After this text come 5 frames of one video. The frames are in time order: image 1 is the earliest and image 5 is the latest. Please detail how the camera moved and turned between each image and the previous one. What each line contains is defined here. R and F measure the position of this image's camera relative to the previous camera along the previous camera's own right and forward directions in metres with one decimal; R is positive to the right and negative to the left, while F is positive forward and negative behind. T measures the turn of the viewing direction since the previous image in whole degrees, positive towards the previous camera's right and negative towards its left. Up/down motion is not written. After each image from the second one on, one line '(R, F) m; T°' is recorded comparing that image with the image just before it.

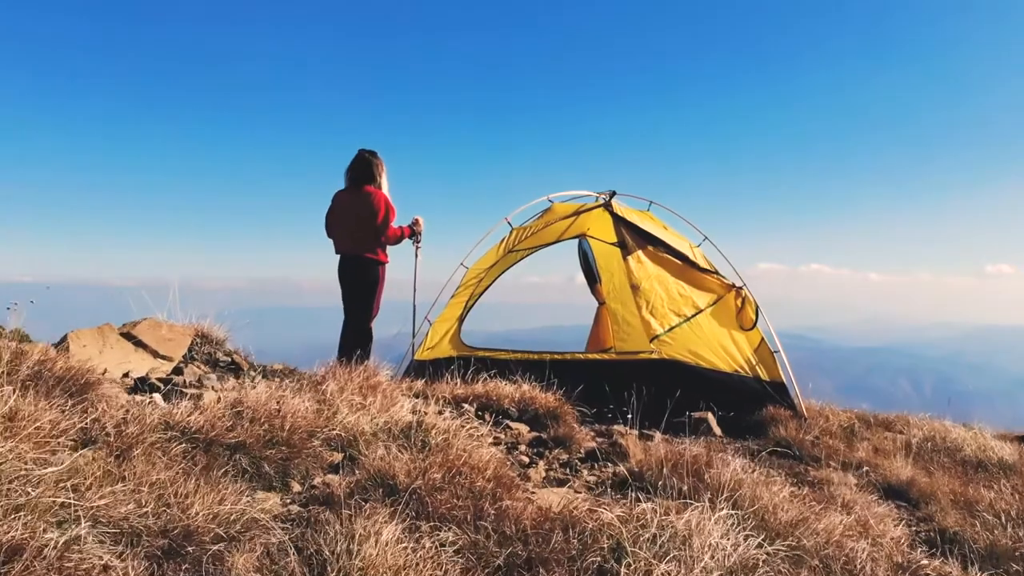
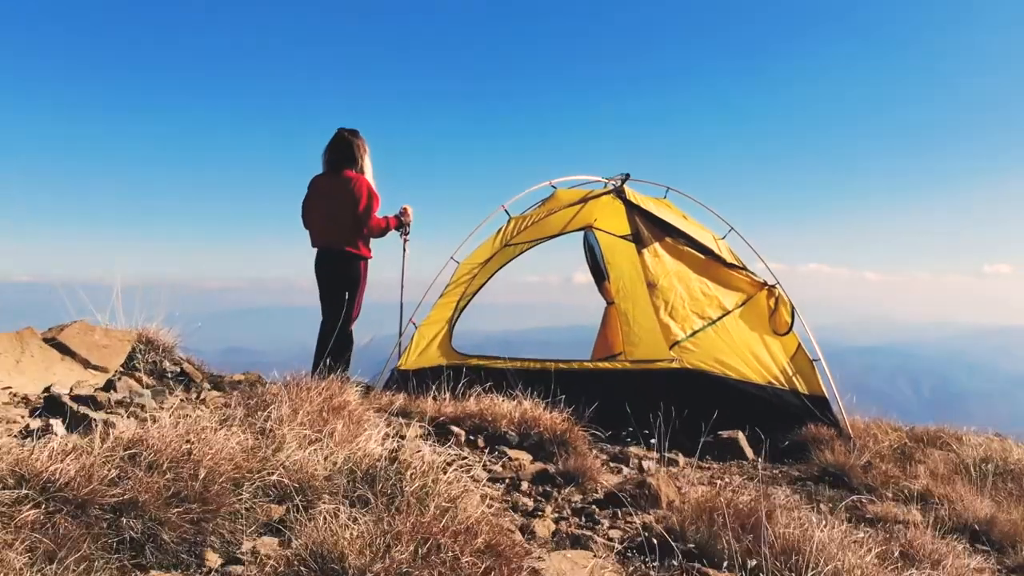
(0.0, +3.4) m; 0°
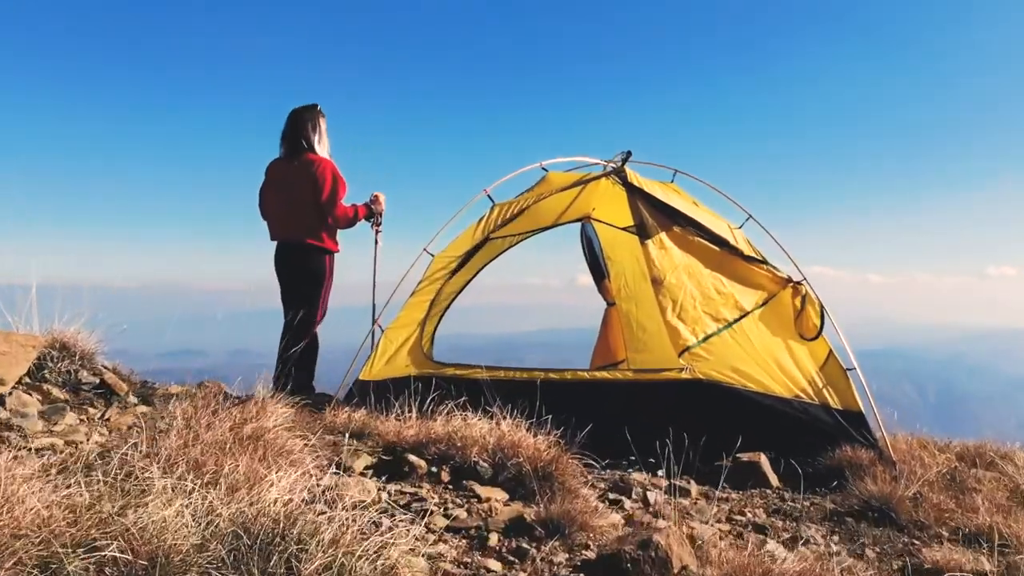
(+0.5, +3.1) m; 0°
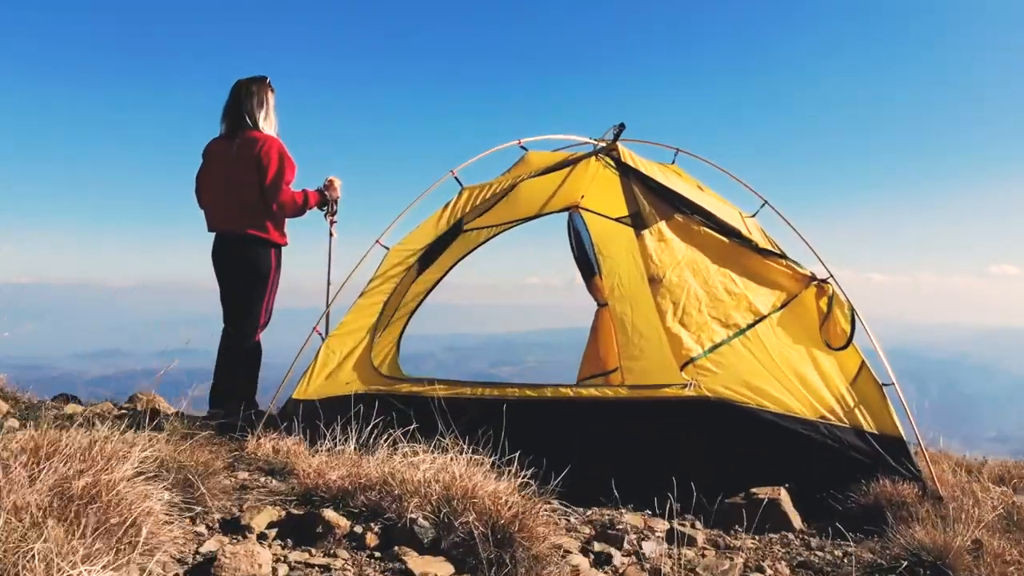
(+0.5, +3.1) m; 0°
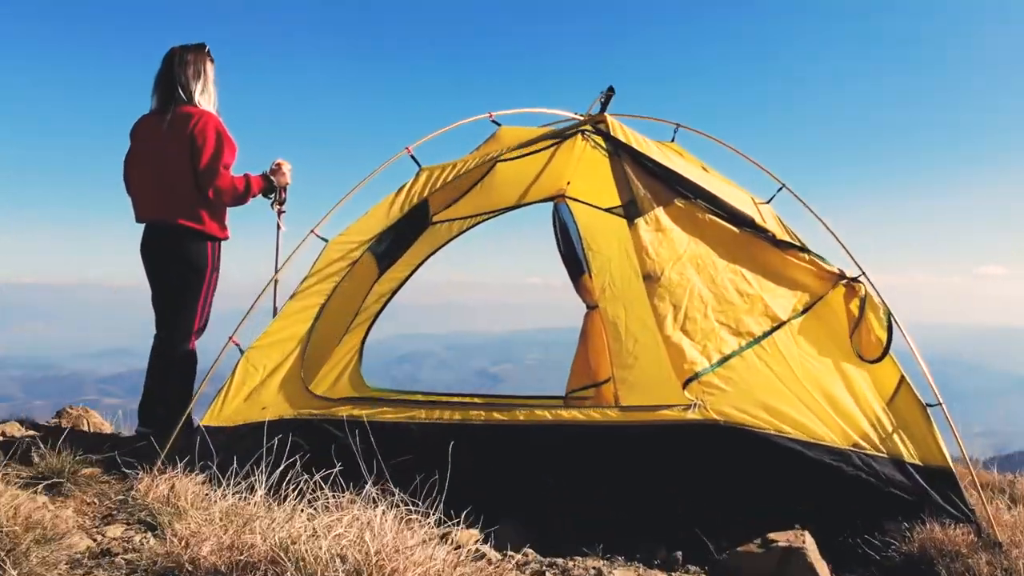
(+0.5, +2.7) m; 0°
